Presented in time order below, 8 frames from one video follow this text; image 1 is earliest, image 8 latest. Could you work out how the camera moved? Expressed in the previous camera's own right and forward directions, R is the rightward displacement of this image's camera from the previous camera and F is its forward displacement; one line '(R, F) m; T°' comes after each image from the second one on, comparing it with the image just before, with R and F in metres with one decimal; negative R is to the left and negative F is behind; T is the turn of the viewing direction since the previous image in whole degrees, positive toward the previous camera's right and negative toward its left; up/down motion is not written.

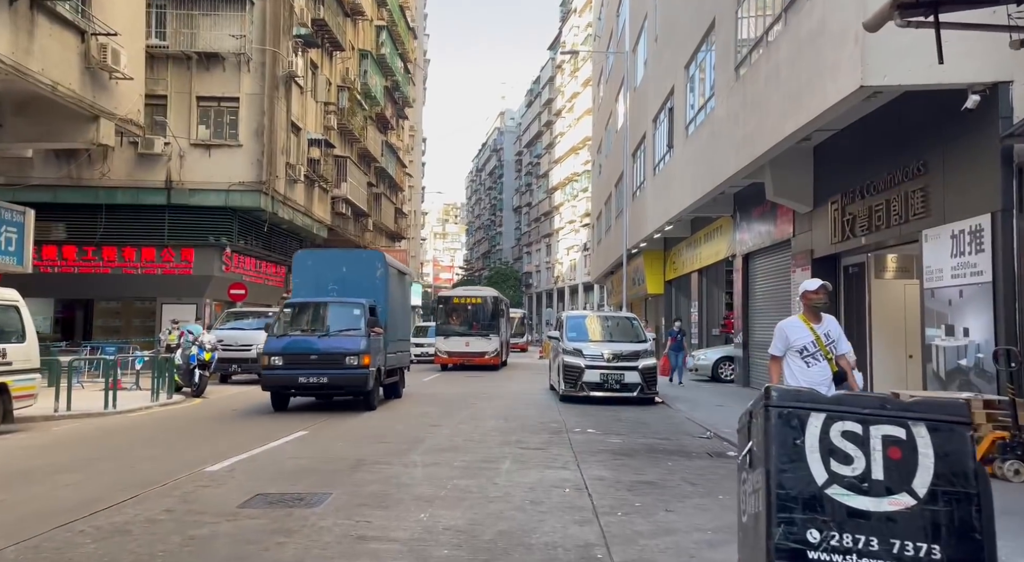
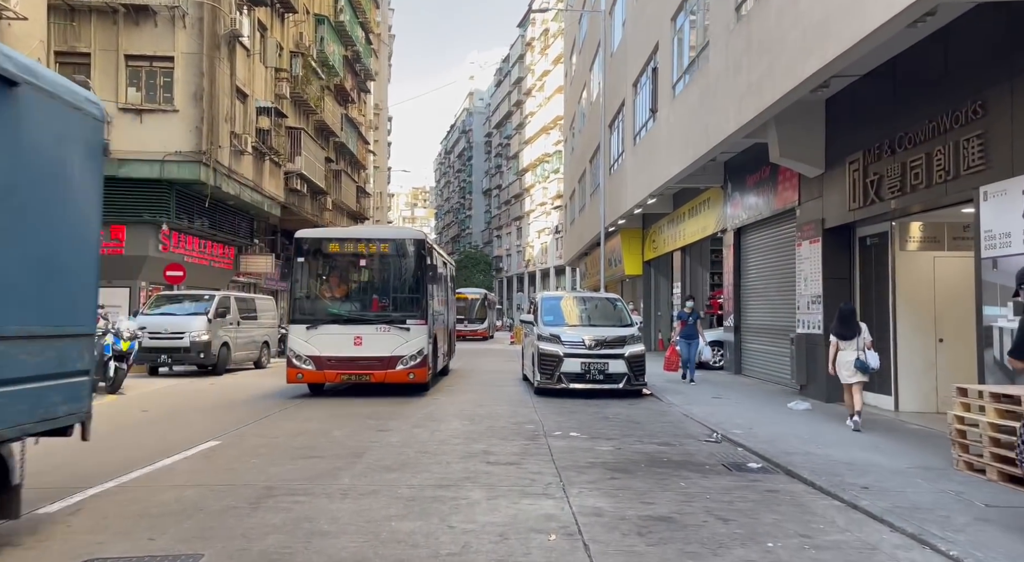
(+0.1, +2.1) m; +2°
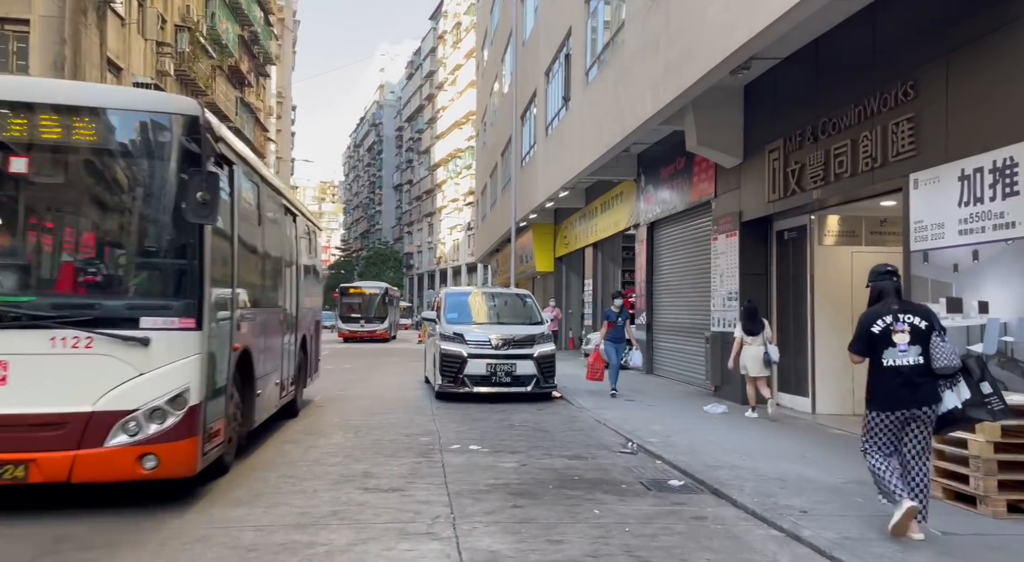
(+0.2, +1.1) m; +6°
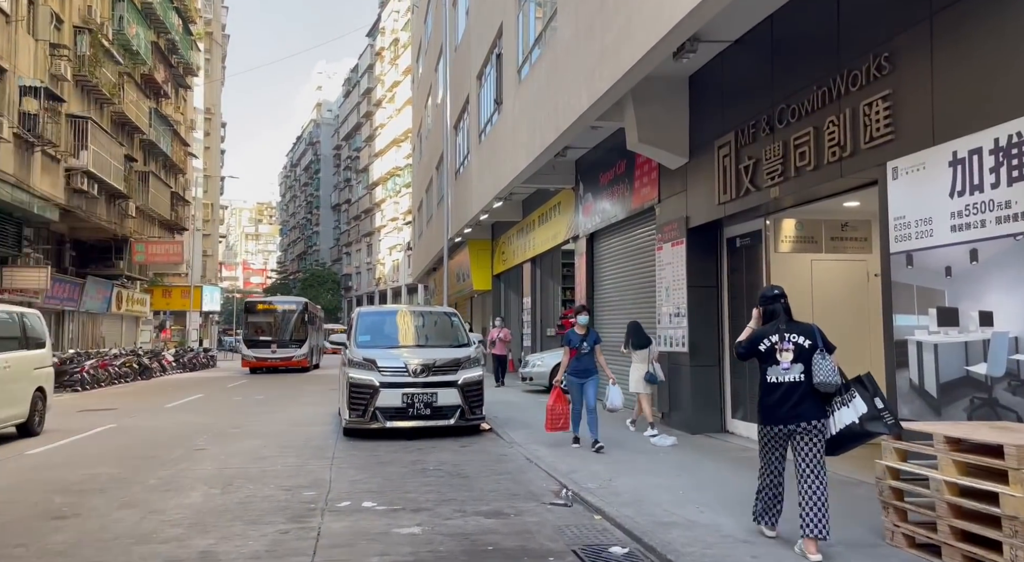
(+0.4, +1.6) m; +4°
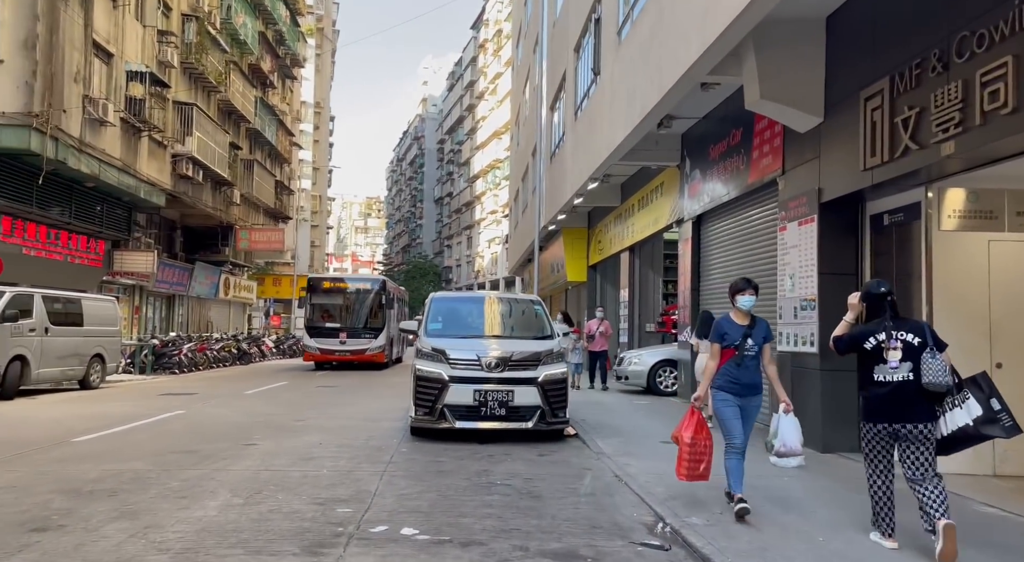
(+0.1, +1.5) m; -8°
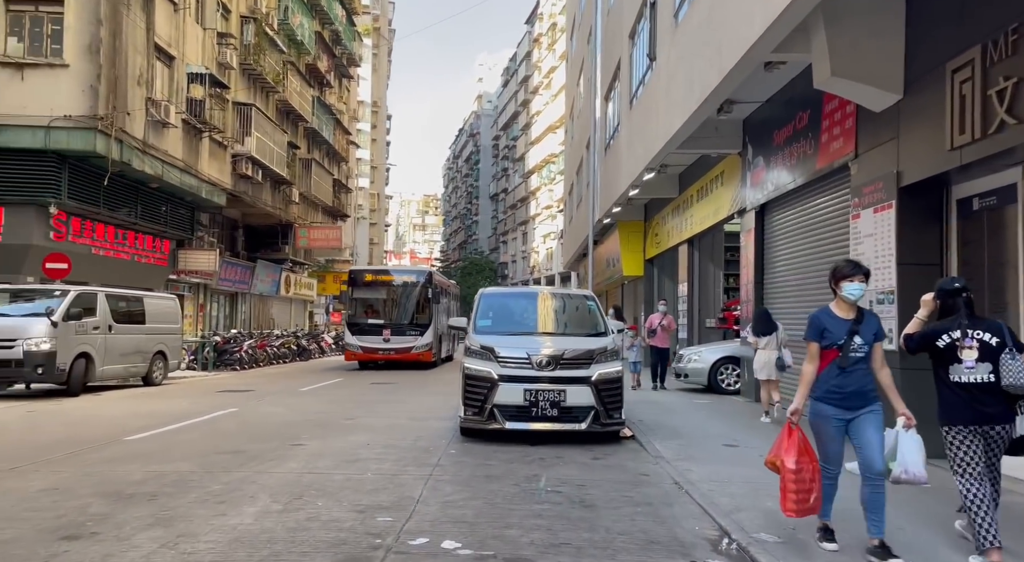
(+0.1, +0.4) m; -4°
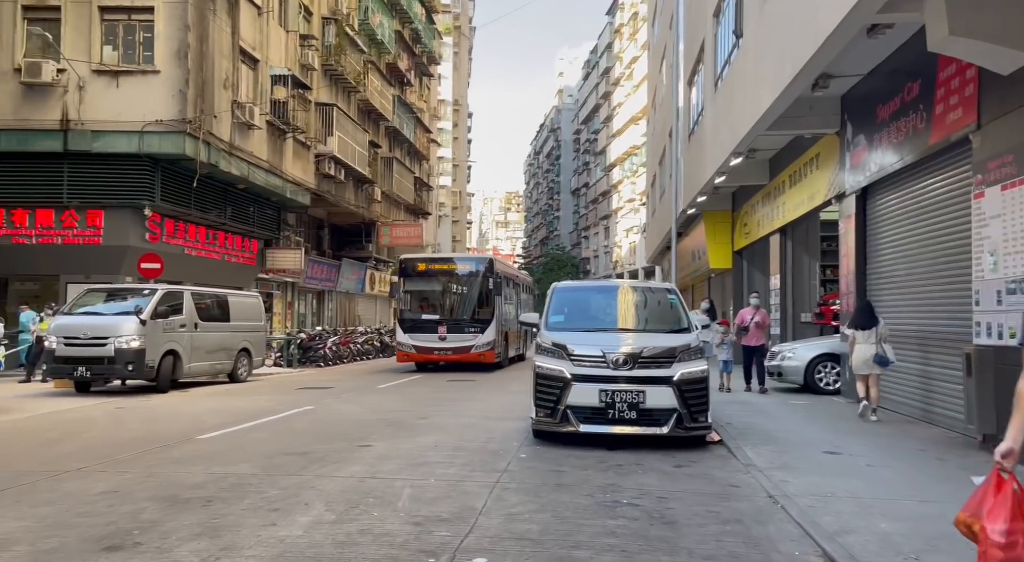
(+0.1, +0.6) m; -6°
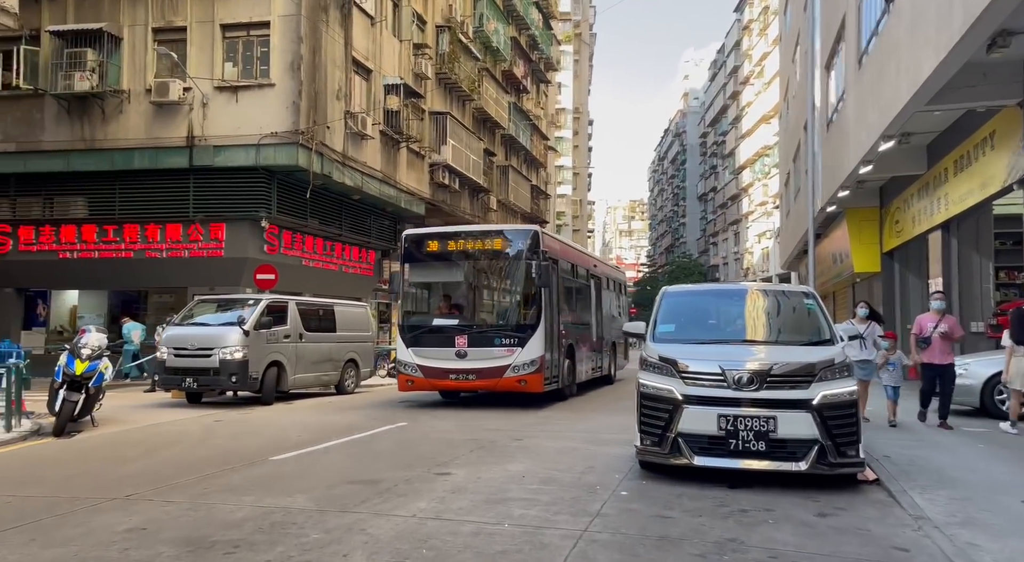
(+0.2, +1.3) m; -9°
